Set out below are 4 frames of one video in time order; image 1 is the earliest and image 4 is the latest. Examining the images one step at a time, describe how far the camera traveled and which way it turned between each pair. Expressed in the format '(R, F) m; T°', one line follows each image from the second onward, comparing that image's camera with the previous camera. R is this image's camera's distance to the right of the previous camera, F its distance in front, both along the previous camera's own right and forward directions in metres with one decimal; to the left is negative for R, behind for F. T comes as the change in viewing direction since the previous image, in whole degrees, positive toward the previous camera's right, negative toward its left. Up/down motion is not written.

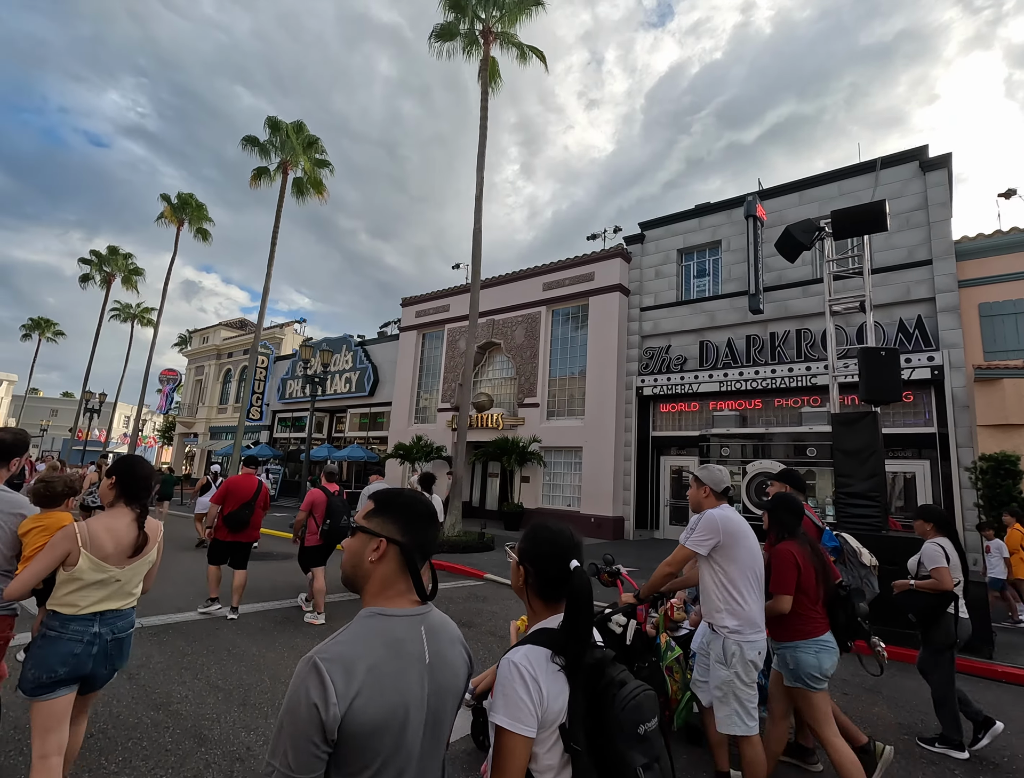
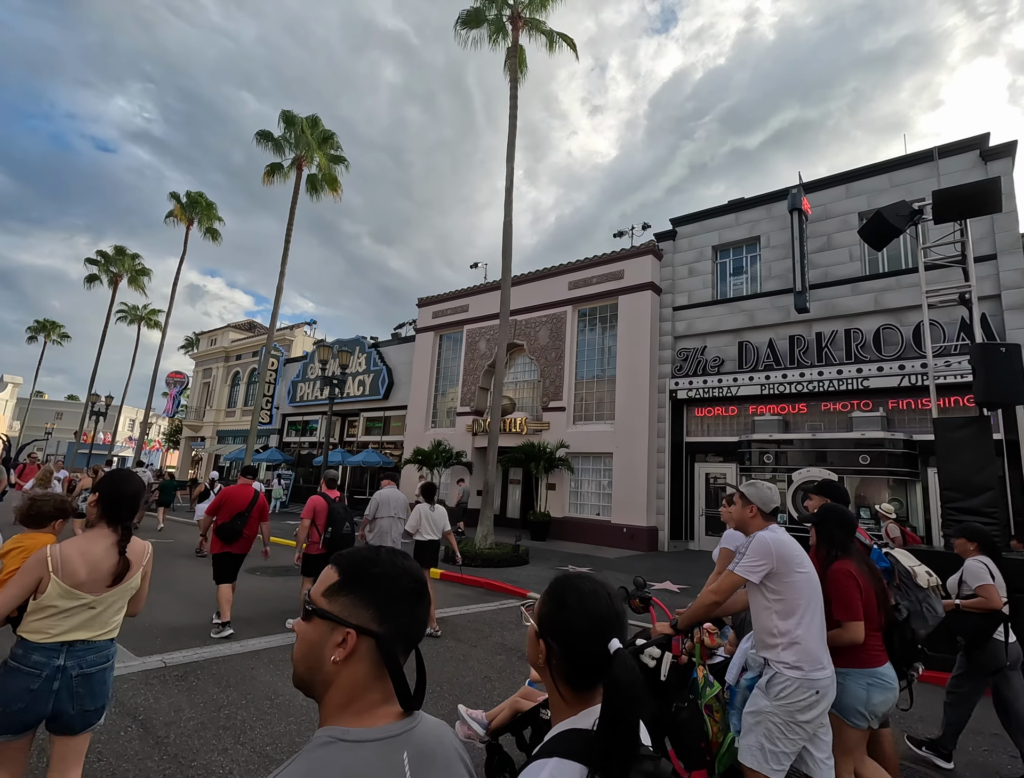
(-0.7, +0.7) m; 0°
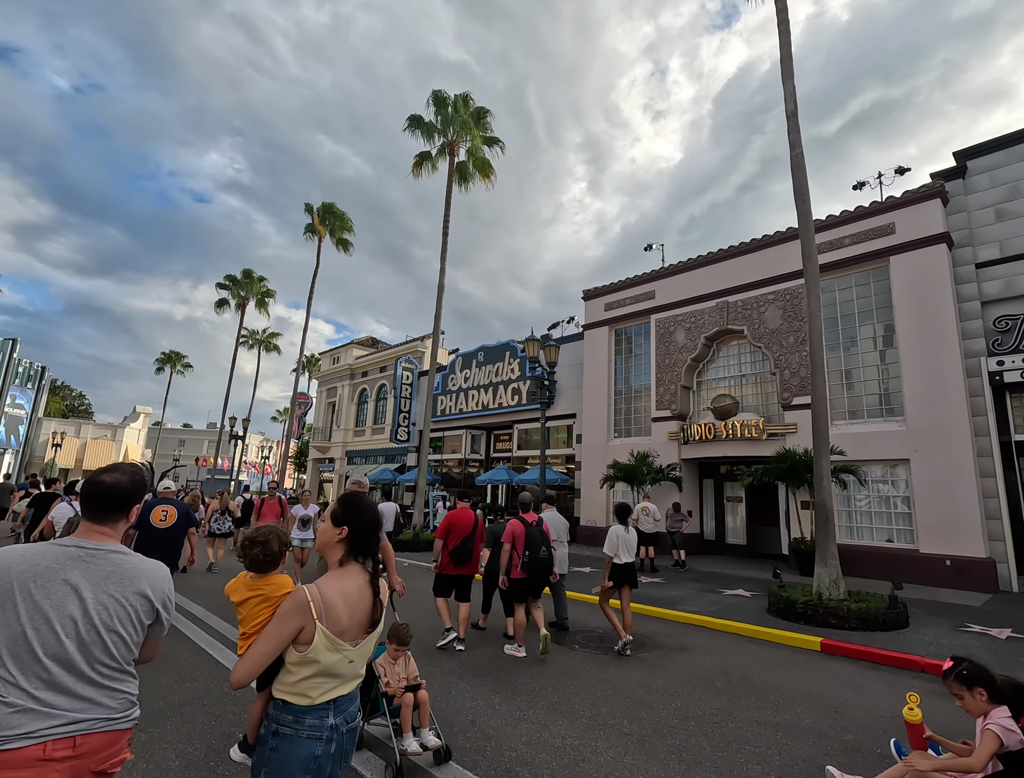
(-3.9, +2.6) m; -7°
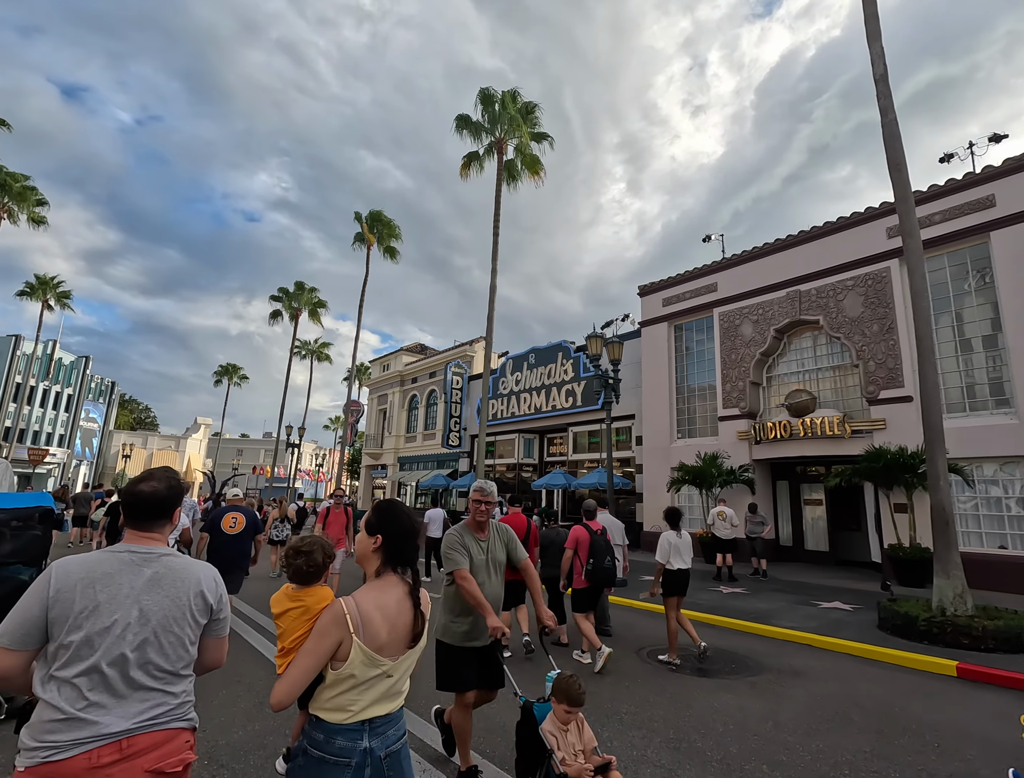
(-0.4, +0.5) m; -5°
